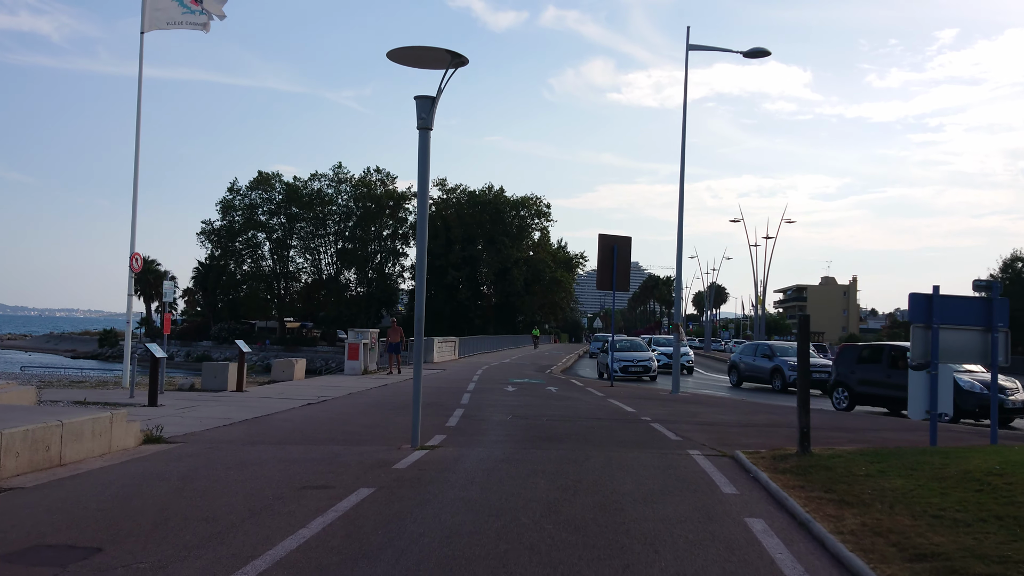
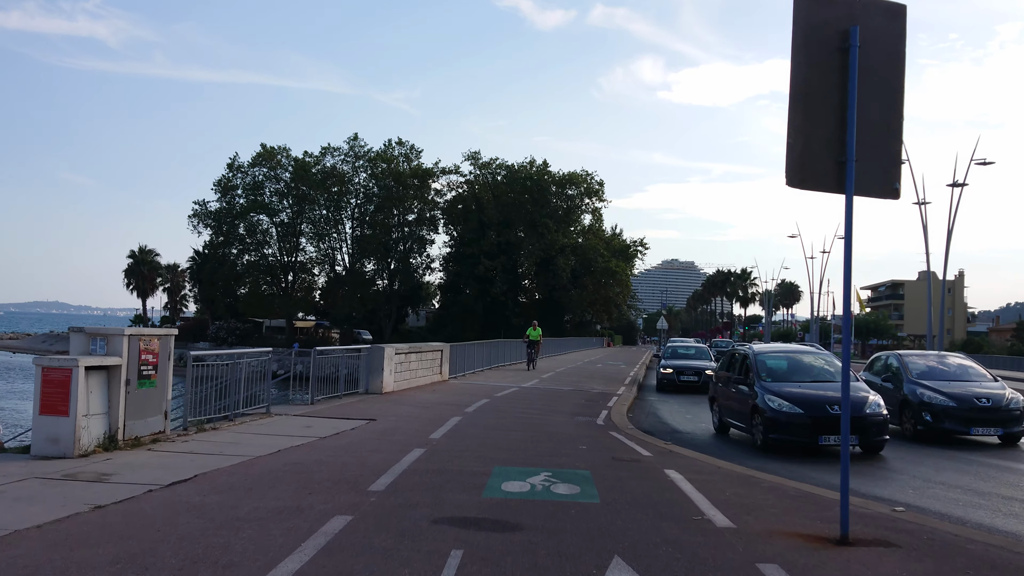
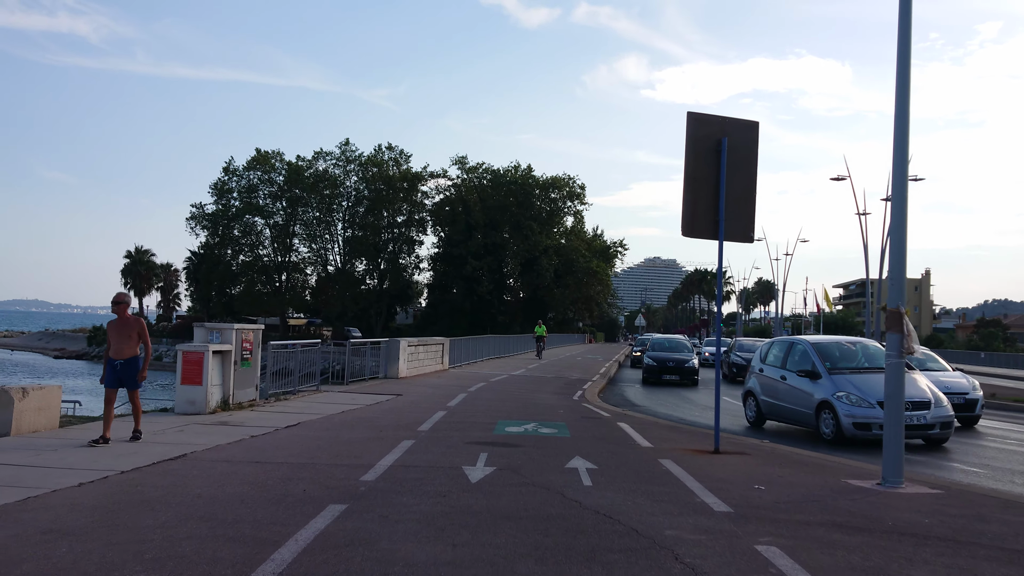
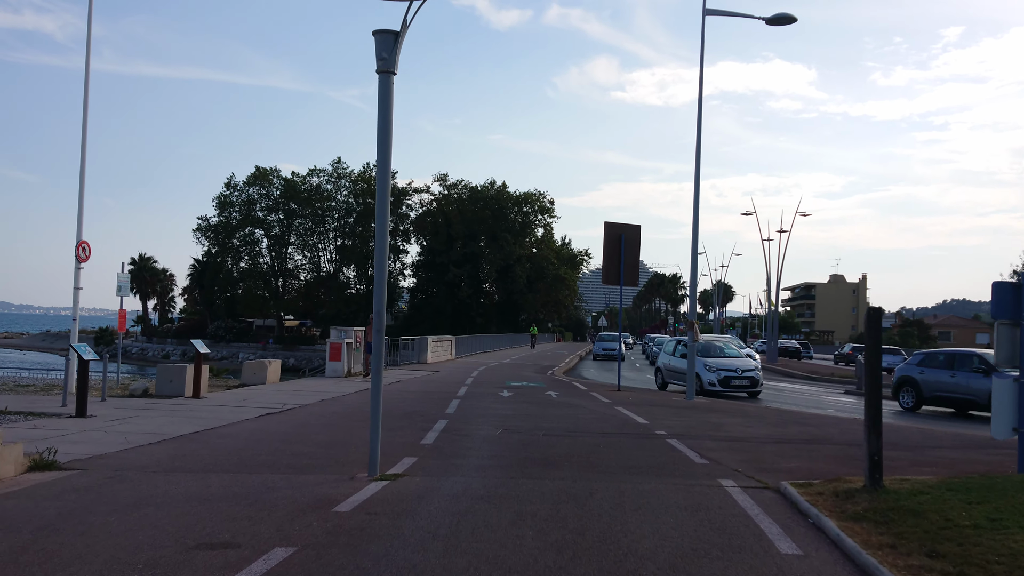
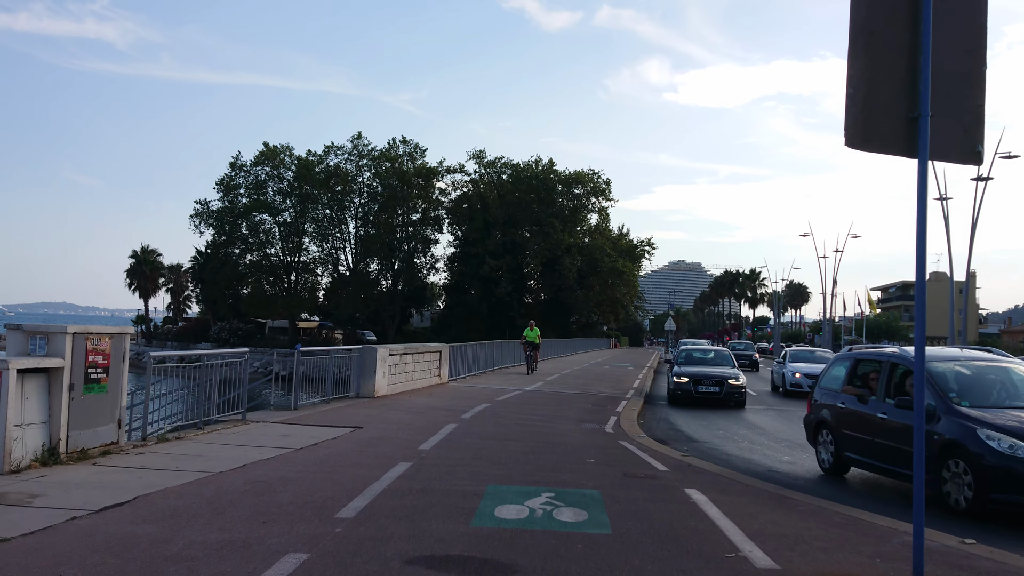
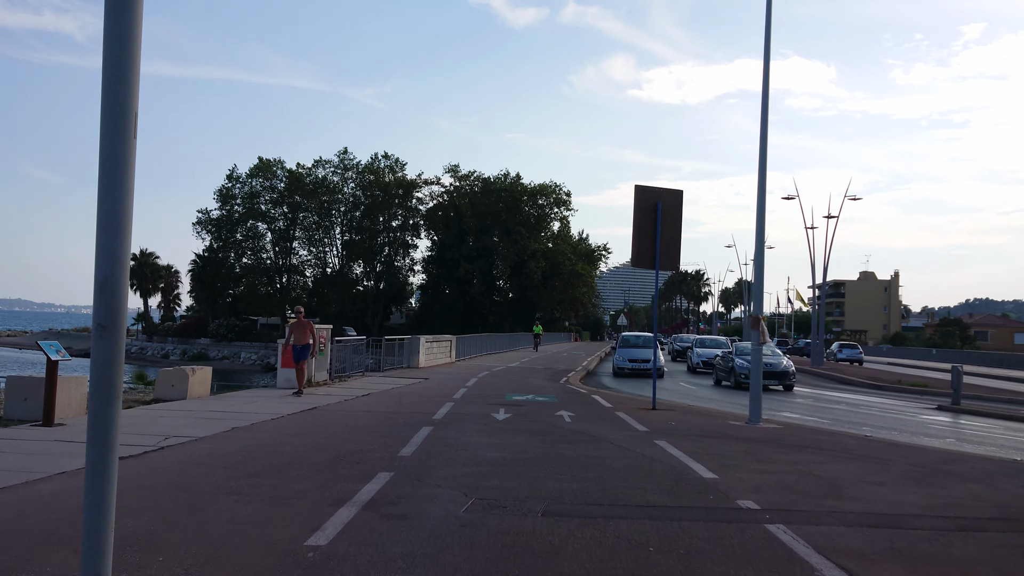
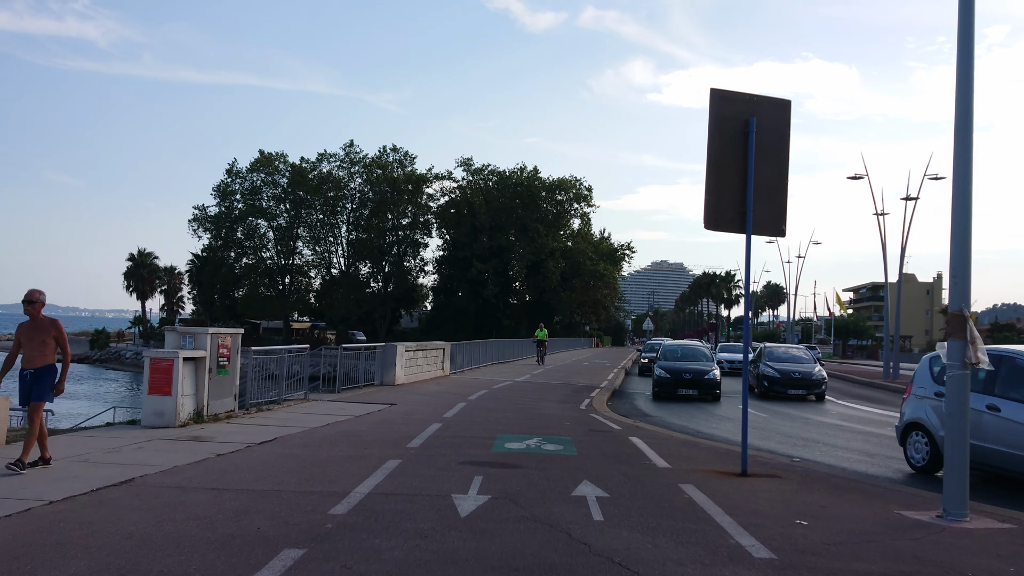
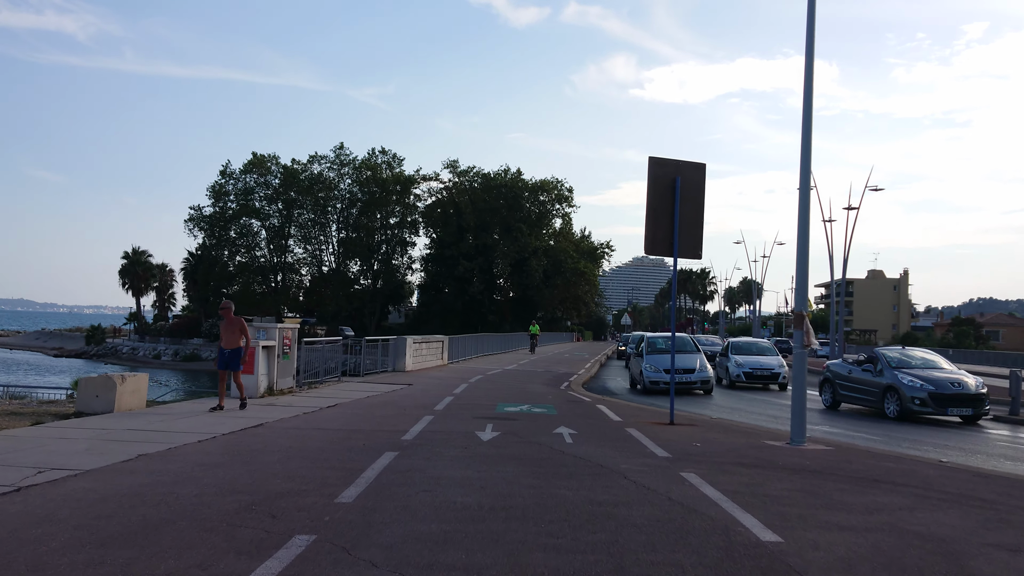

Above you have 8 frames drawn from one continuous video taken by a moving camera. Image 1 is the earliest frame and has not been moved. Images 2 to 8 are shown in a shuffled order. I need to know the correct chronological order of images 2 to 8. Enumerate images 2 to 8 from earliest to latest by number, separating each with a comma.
4, 6, 8, 3, 7, 2, 5
